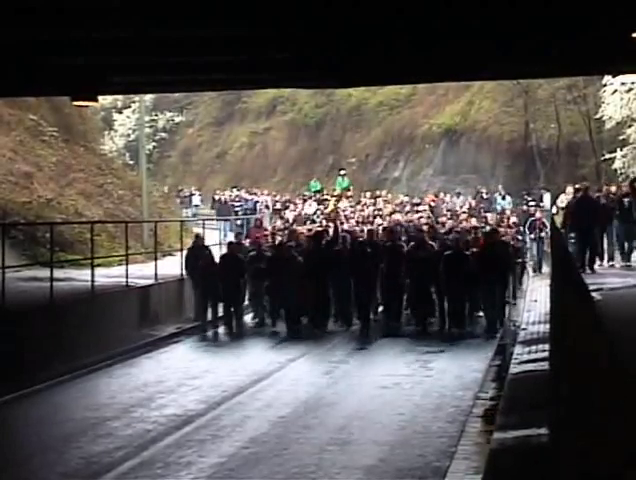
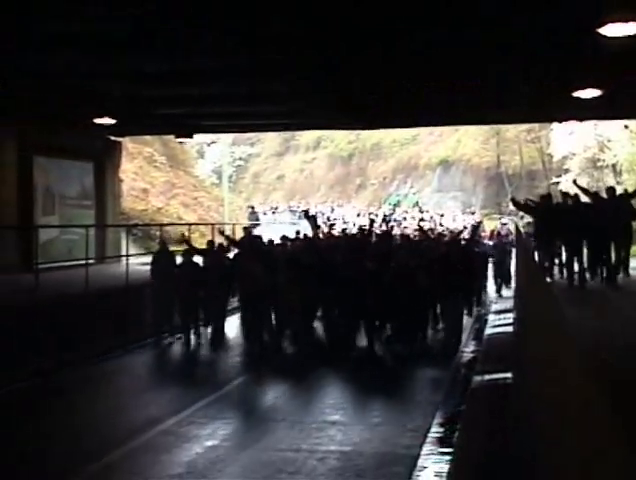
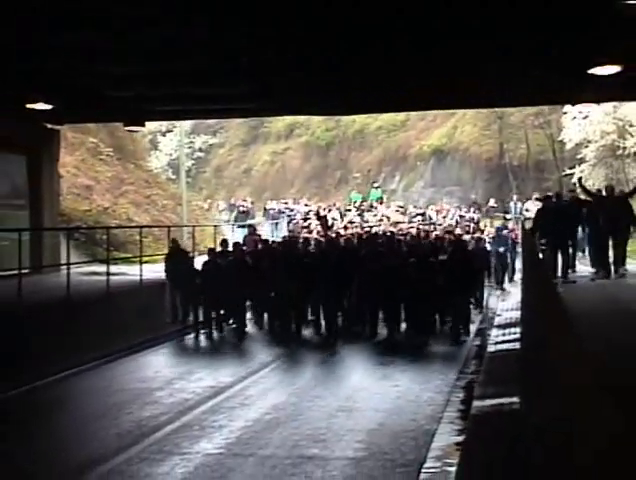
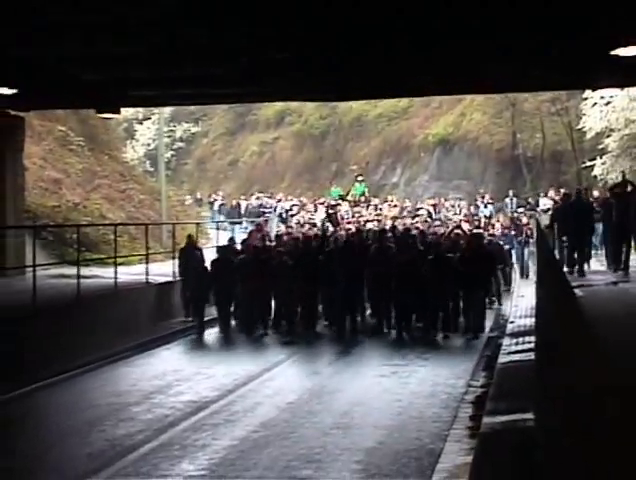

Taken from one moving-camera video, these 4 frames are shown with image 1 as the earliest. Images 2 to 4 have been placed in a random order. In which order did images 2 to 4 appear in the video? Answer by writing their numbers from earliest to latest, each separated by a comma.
4, 3, 2
